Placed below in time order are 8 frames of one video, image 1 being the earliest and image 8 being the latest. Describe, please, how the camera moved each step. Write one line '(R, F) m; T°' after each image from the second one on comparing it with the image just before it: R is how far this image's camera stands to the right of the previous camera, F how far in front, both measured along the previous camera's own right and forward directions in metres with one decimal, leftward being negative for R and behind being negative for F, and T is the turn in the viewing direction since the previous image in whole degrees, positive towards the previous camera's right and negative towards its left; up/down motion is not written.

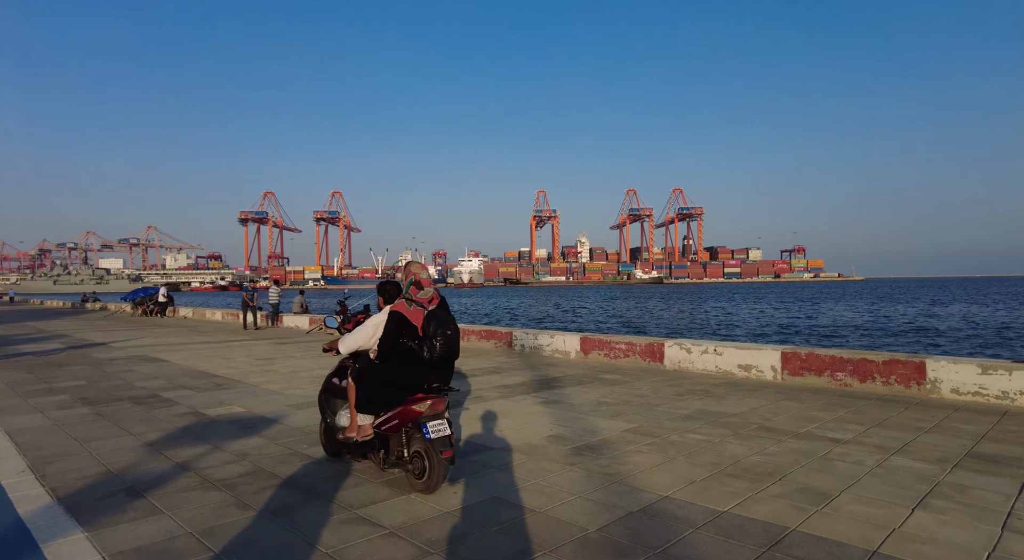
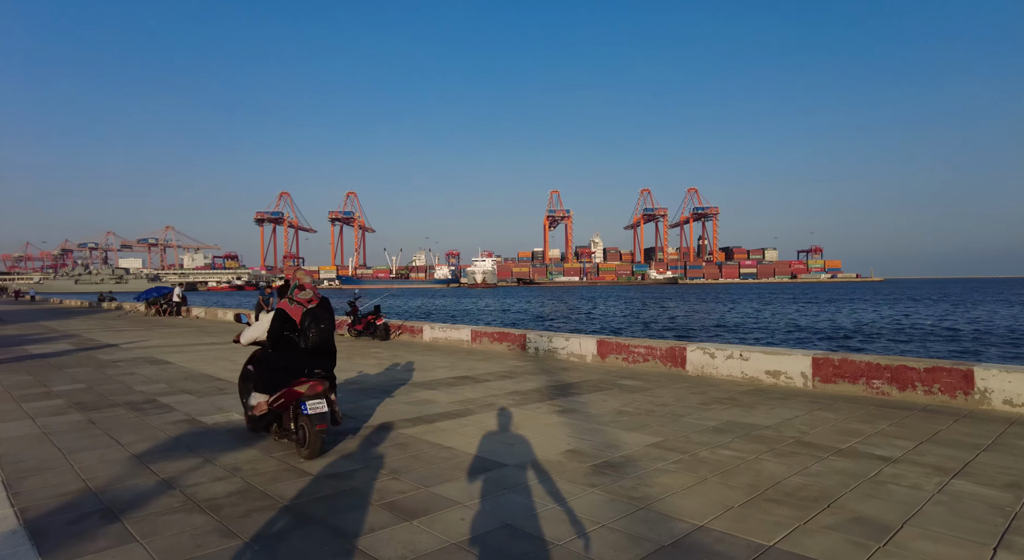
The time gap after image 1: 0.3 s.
(0.0, +0.4) m; -1°
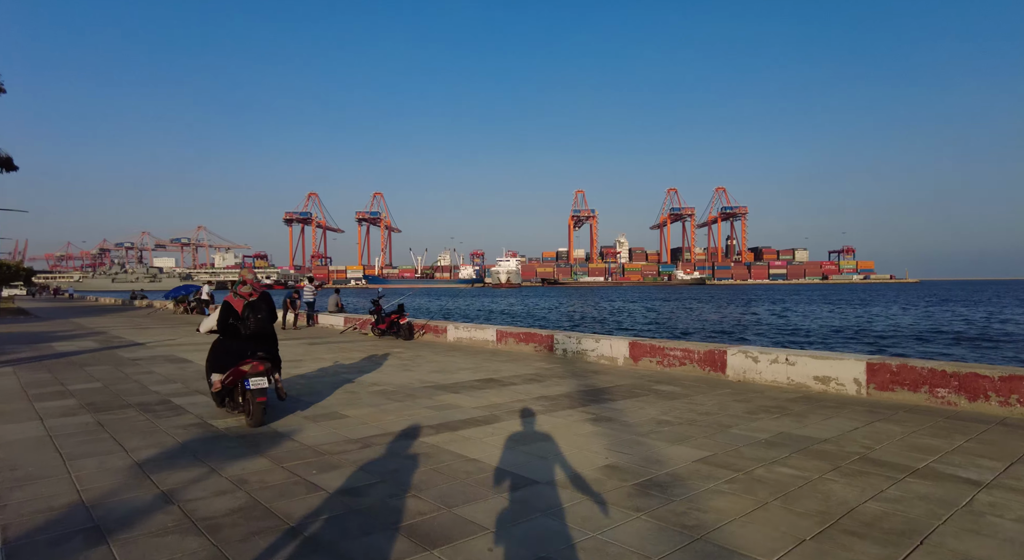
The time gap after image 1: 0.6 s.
(-0.1, +0.4) m; -2°
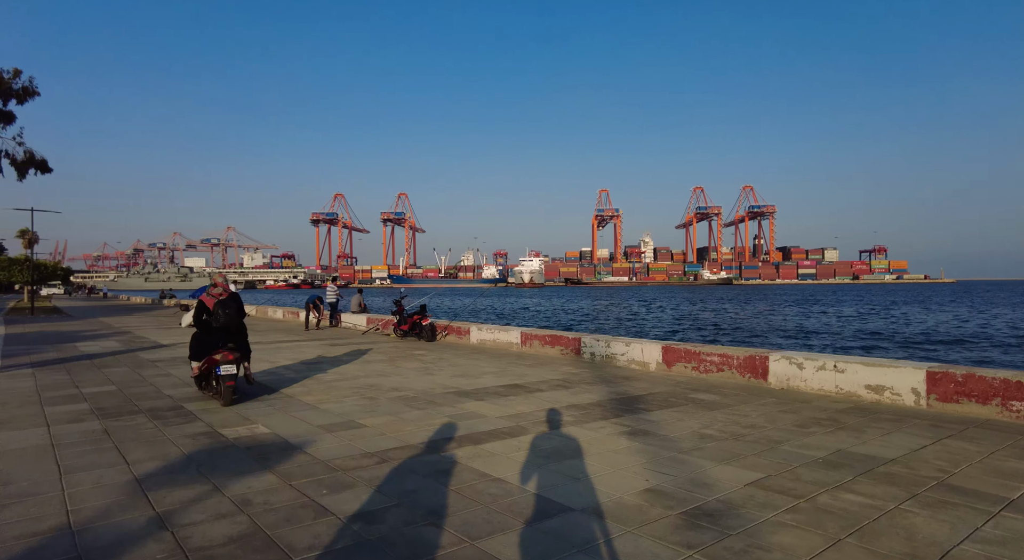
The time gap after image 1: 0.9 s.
(0.0, +0.4) m; -2°
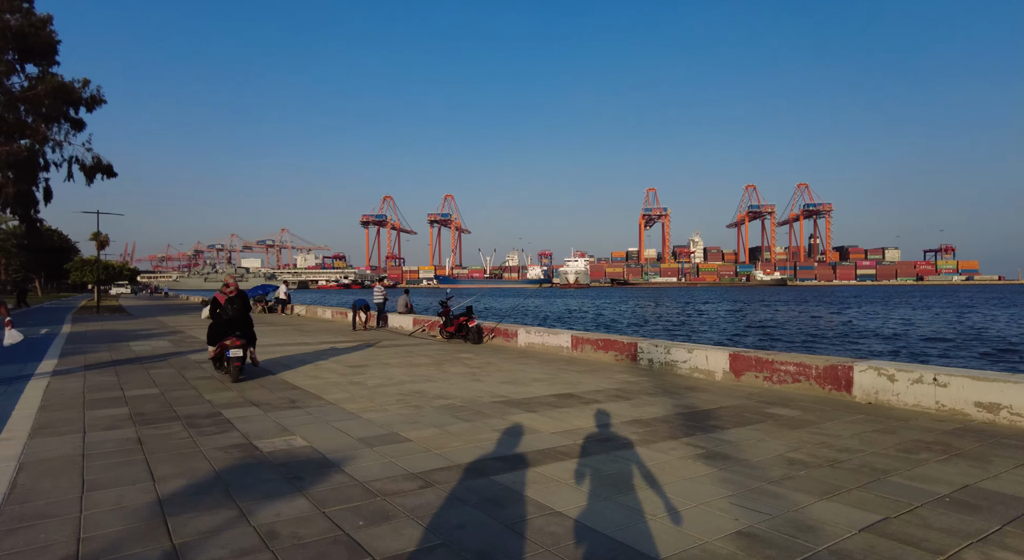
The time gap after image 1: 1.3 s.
(-0.1, +0.5) m; -4°
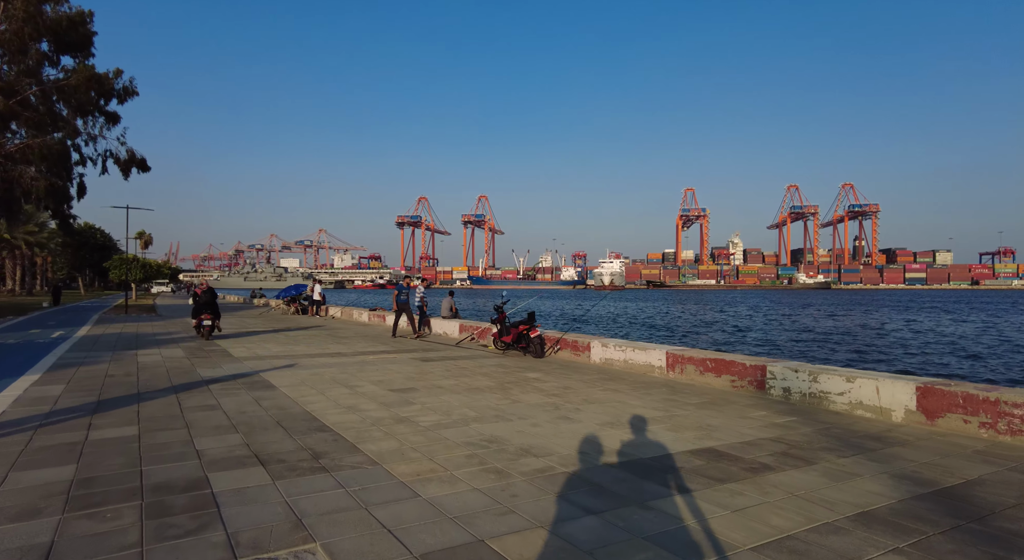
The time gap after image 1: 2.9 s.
(-0.7, +2.2) m; -3°
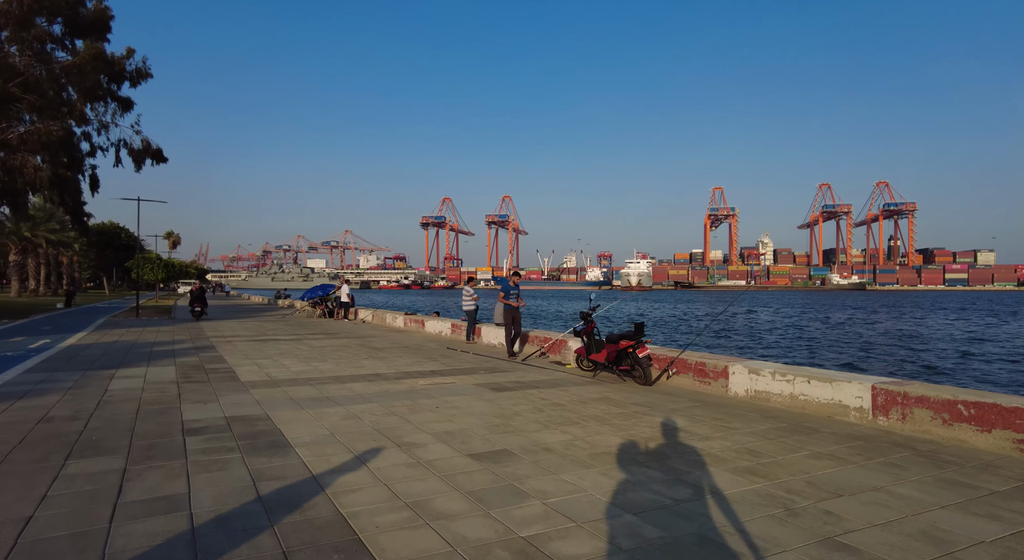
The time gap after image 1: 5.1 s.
(-1.0, +3.0) m; -2°
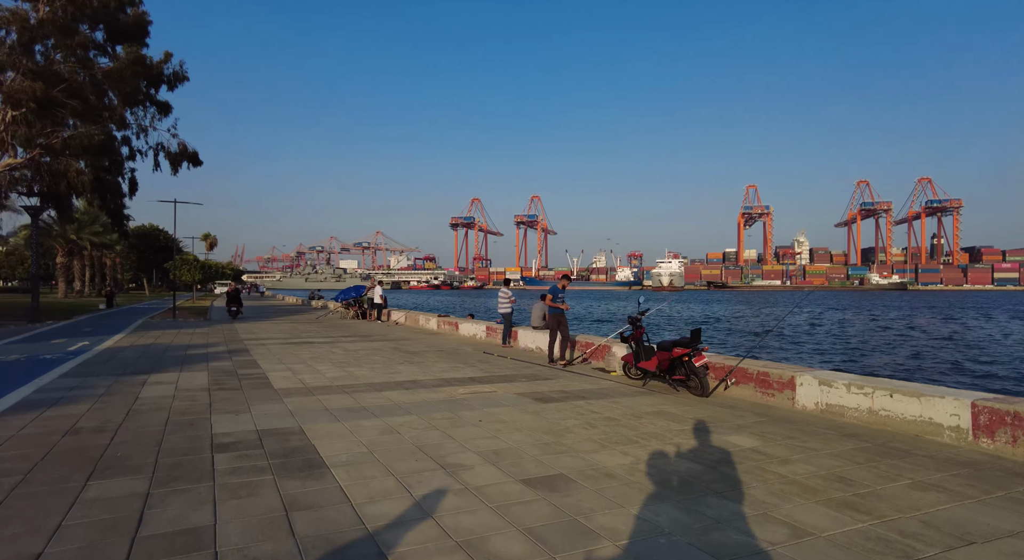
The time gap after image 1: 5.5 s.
(-0.2, +0.5) m; -3°
